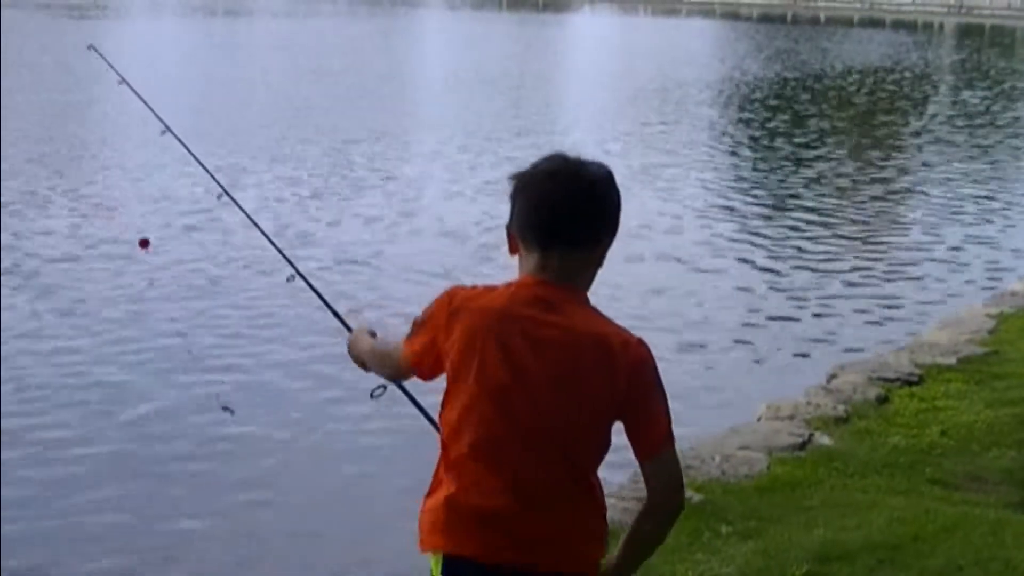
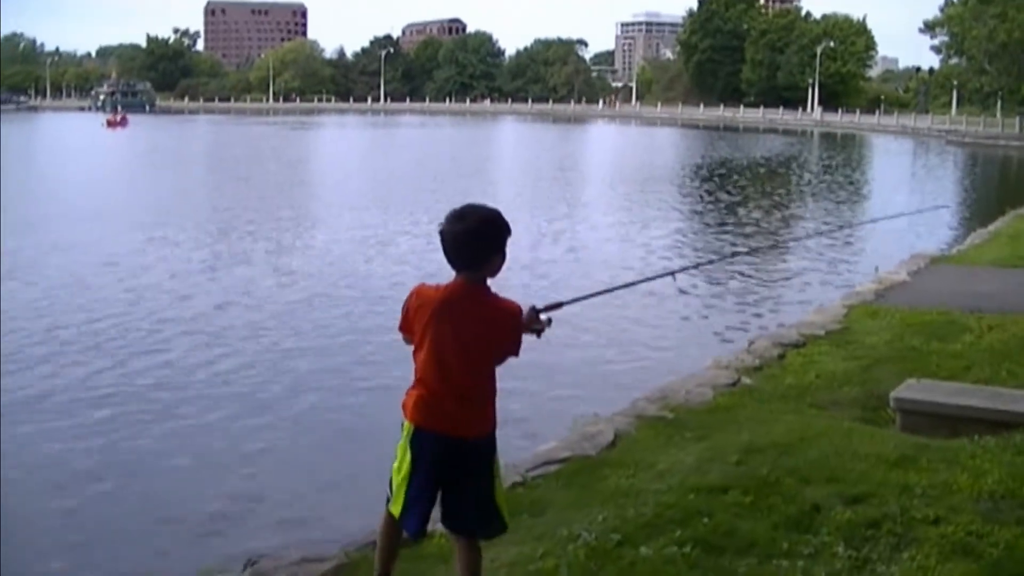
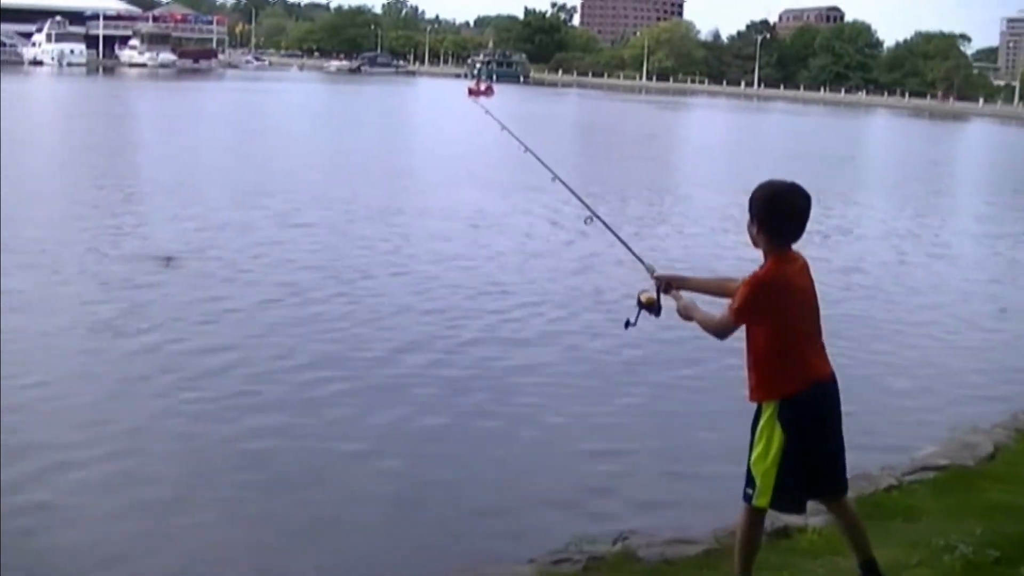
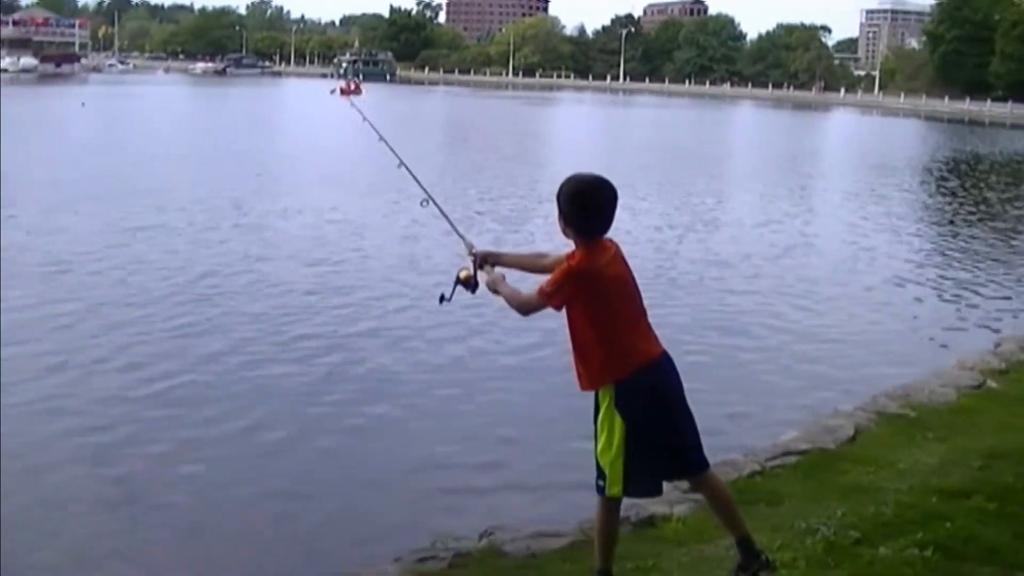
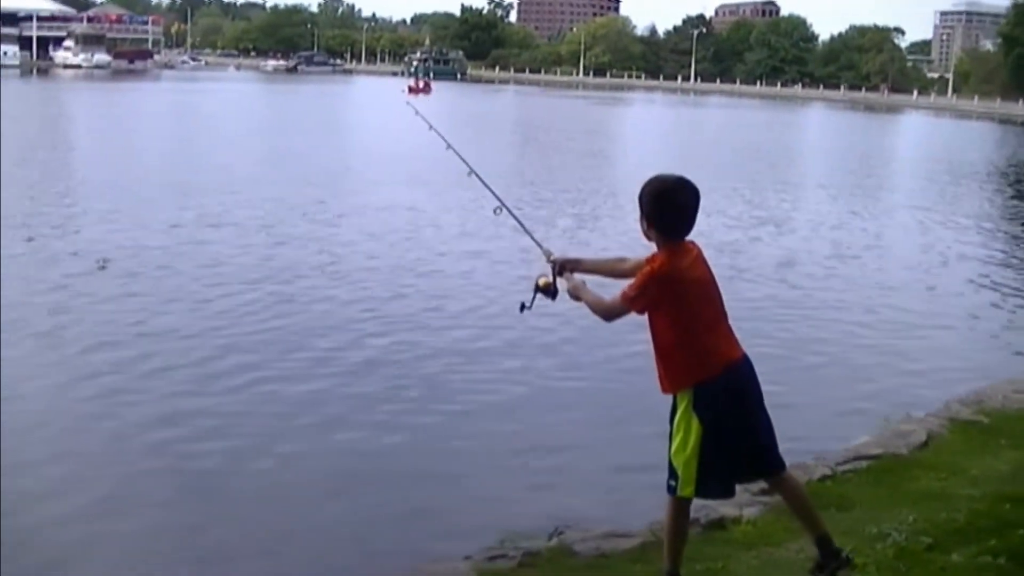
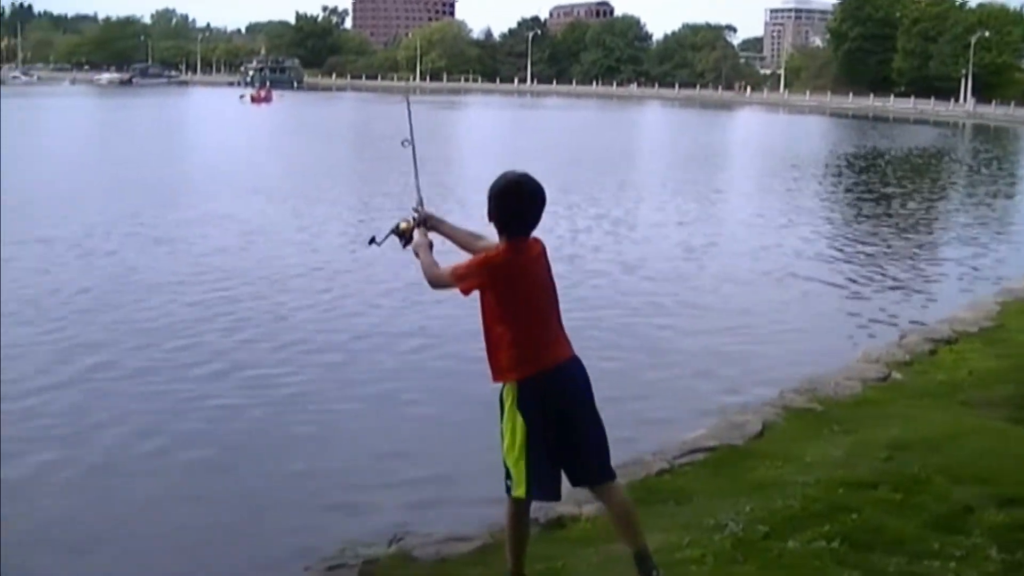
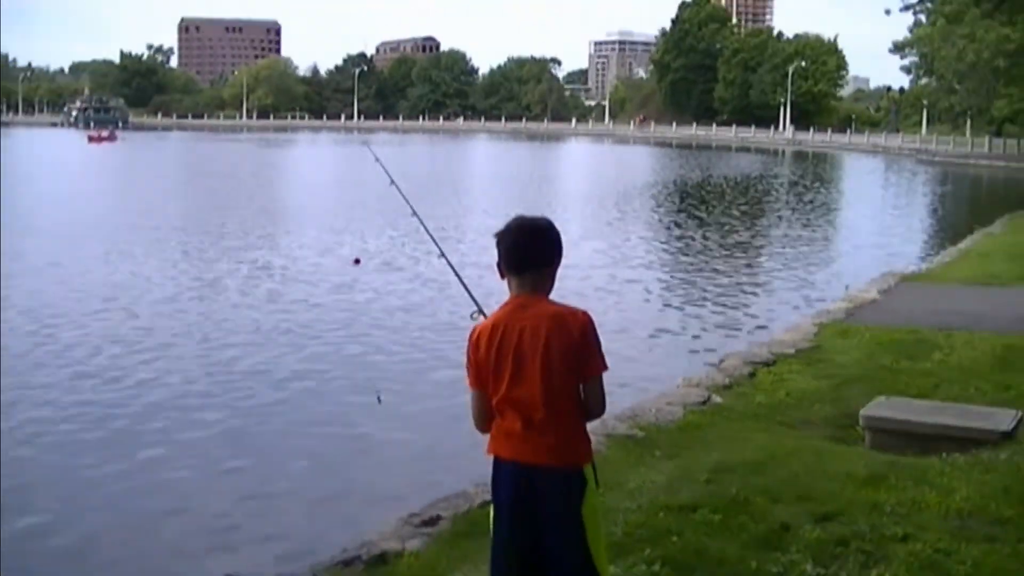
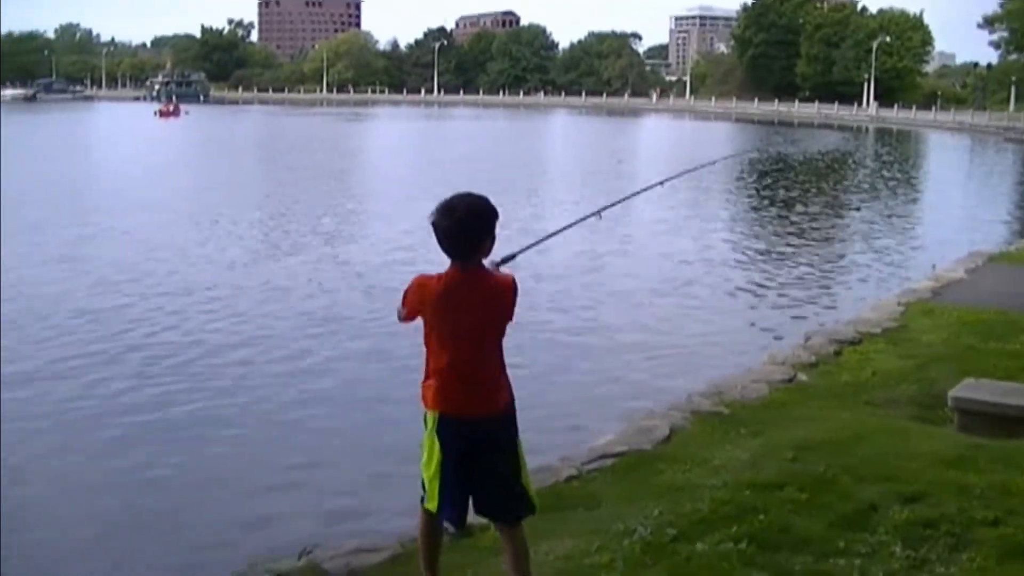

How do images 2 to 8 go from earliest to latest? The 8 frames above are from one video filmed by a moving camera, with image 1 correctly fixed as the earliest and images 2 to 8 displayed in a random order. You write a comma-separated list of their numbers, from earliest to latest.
7, 2, 8, 6, 4, 5, 3
